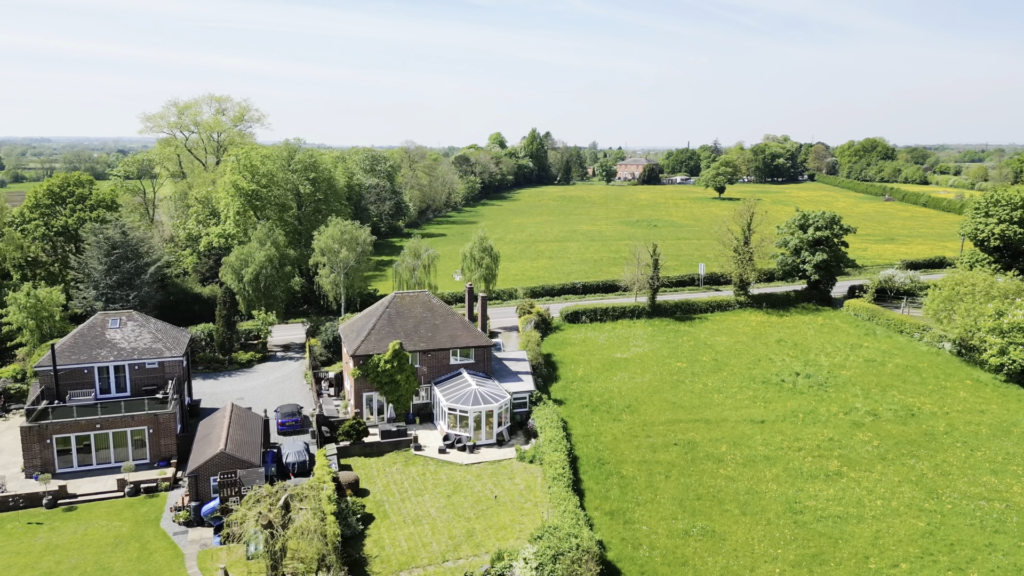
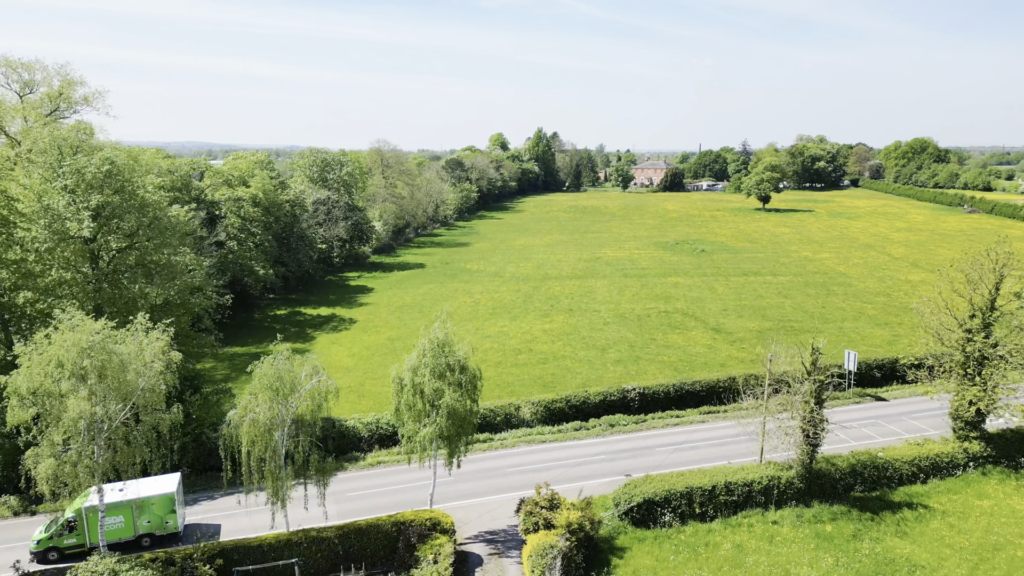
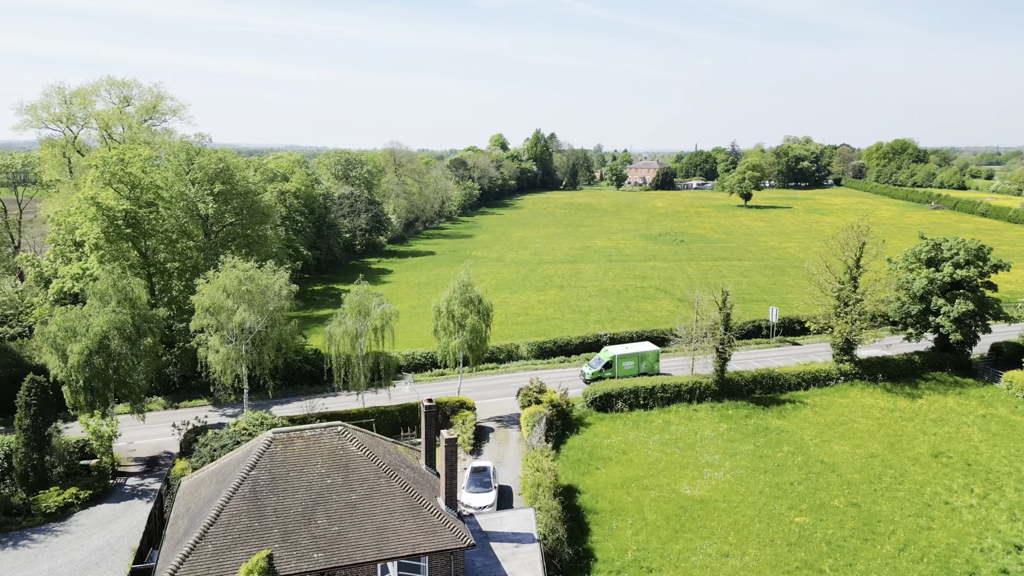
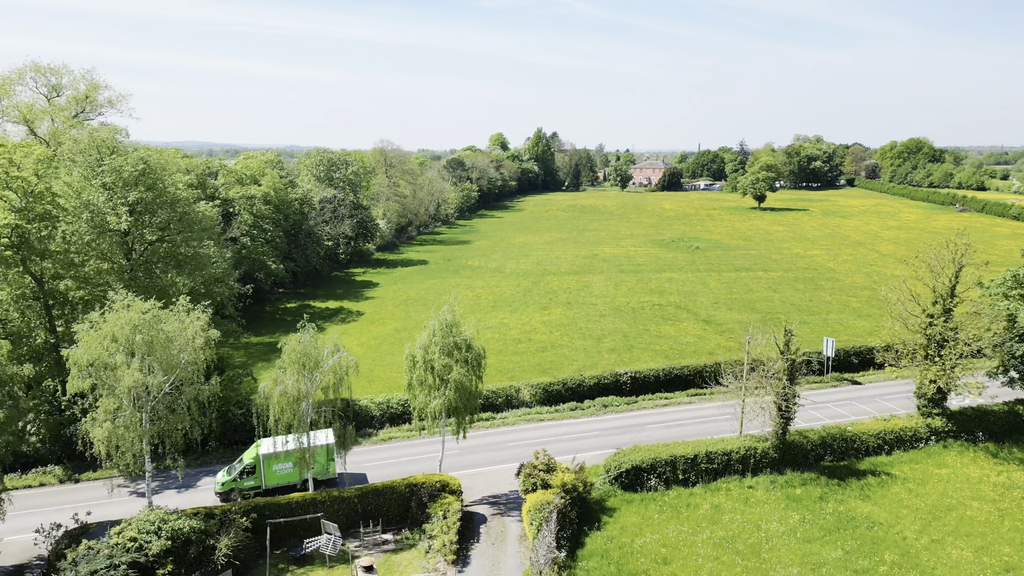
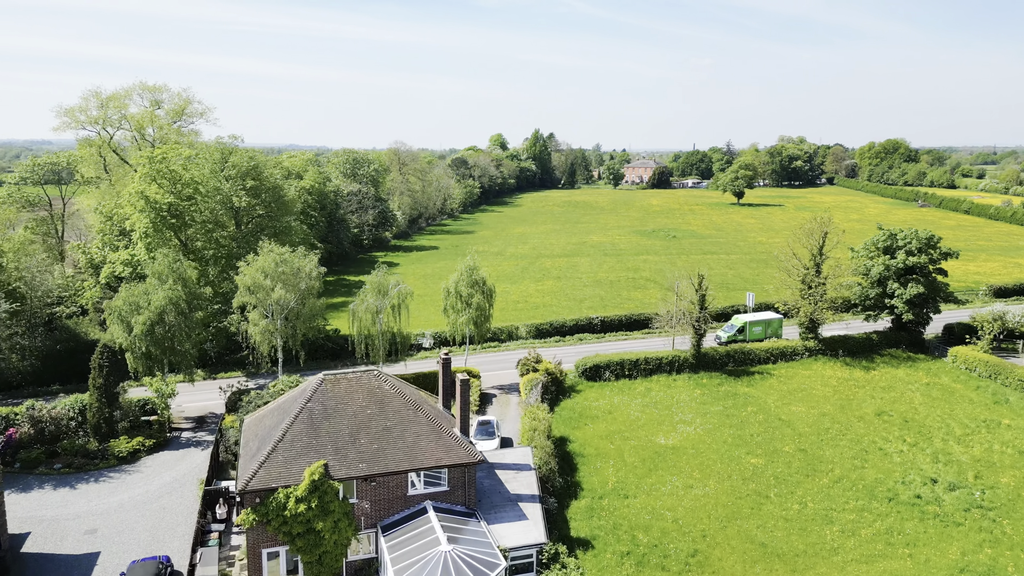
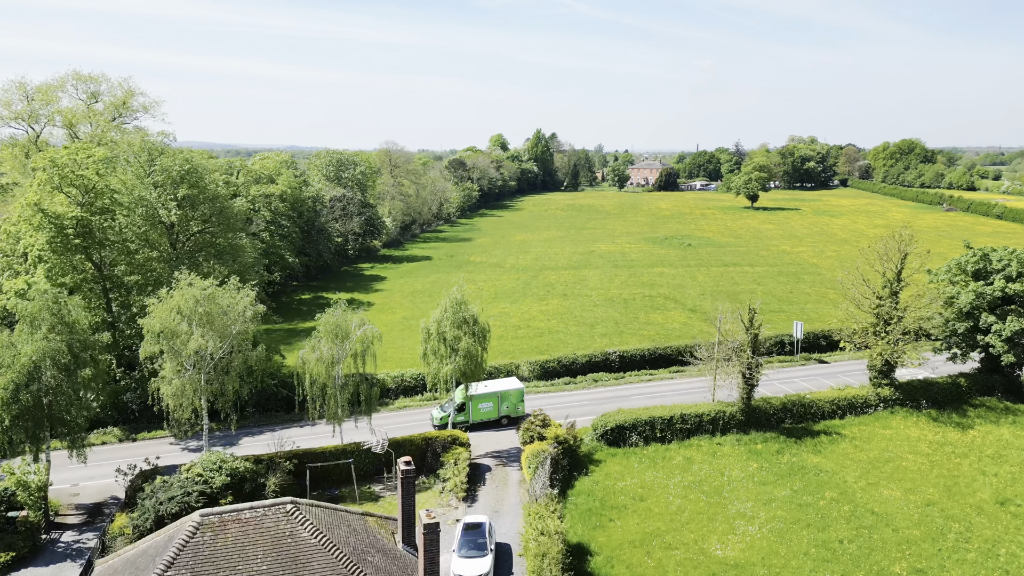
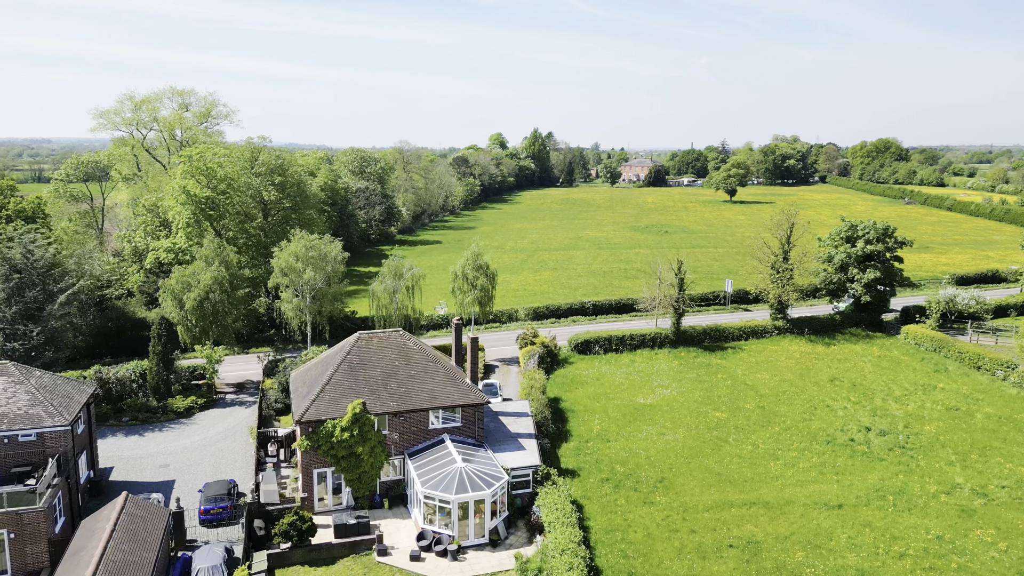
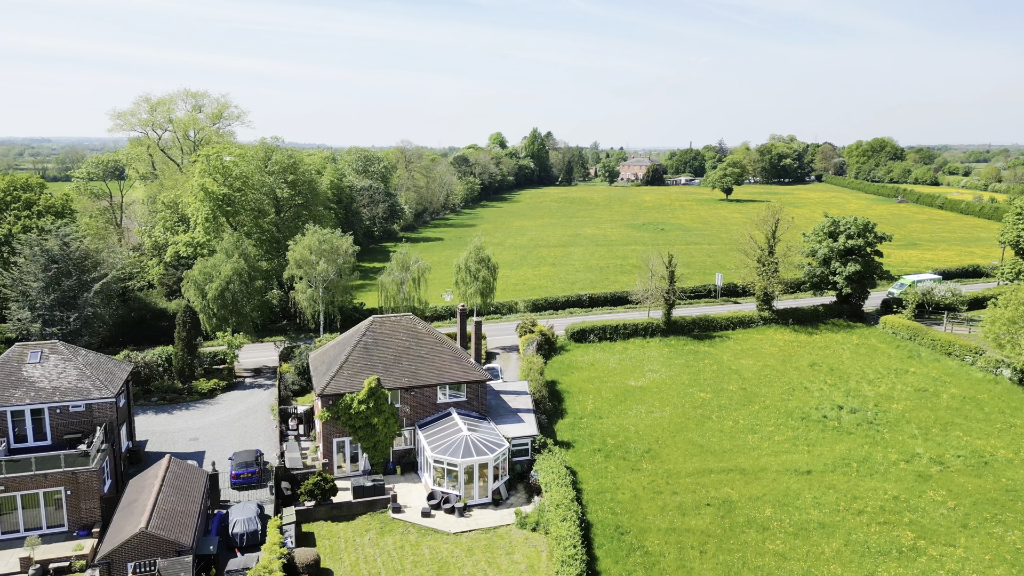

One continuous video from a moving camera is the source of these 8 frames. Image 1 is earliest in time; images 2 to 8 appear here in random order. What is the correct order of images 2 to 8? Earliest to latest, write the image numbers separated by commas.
8, 7, 5, 3, 6, 4, 2
